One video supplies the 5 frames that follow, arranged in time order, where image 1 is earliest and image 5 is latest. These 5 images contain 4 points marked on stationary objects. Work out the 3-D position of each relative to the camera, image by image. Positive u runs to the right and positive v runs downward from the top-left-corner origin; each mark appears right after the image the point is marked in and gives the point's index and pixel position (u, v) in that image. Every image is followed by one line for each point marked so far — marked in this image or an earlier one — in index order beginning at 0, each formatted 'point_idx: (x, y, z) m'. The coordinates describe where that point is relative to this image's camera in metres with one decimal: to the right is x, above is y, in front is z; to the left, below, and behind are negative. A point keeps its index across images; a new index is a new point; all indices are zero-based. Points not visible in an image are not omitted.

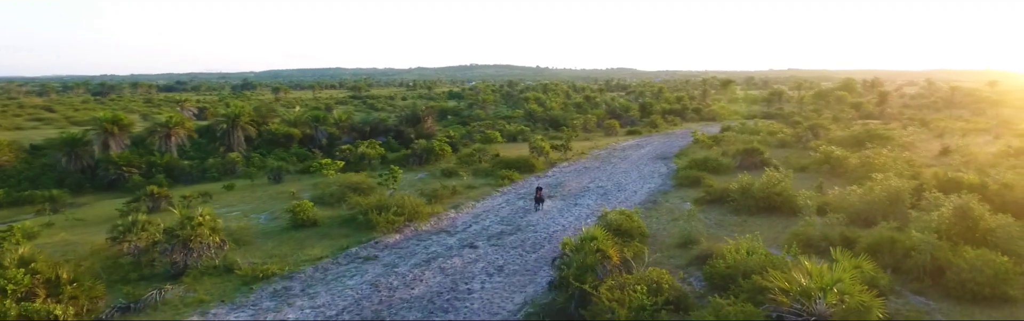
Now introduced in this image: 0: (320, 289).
0: (-4.7, -3.2, +15.4) m
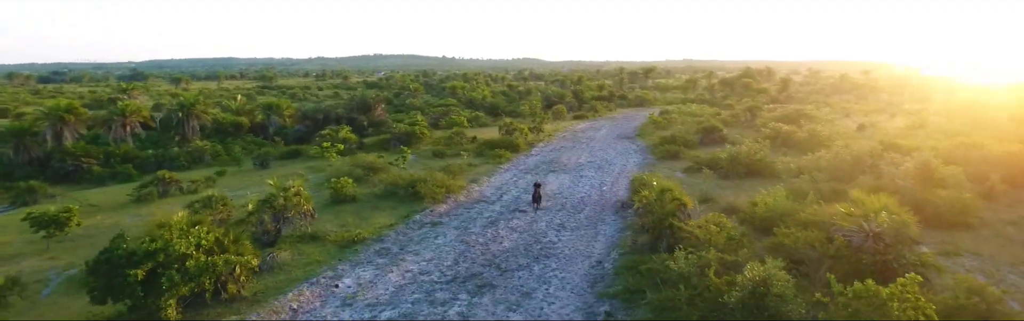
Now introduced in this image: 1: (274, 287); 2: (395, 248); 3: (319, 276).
0: (-2.7, -2.4, +17.4) m
1: (-5.3, -2.8, +13.8) m
2: (-3.2, -2.4, +17.2) m
3: (-4.6, -2.7, +14.7) m
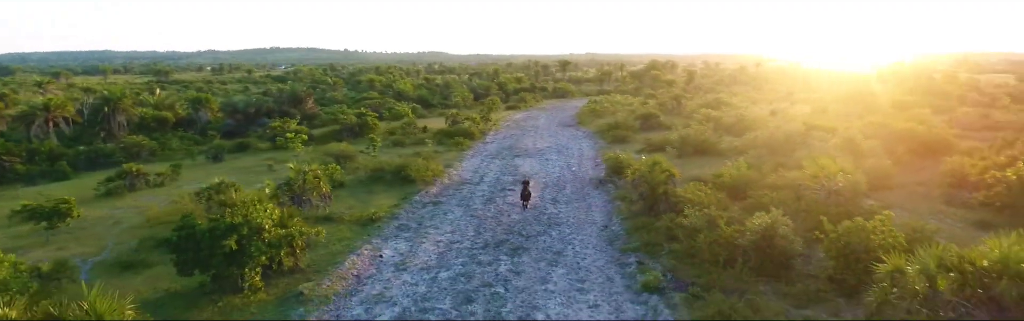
0: (-2.4, -1.9, +18.8) m
1: (-4.5, -2.4, +14.9) m
2: (-3.0, -1.9, +18.6) m
3: (-3.9, -2.3, +15.9) m
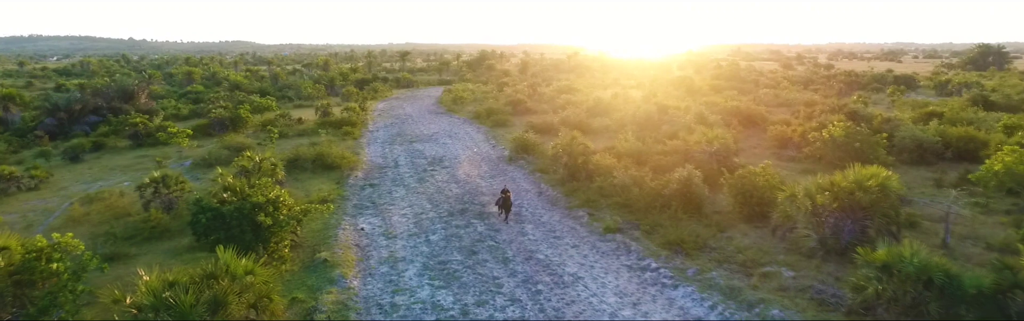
0: (-4.3, -1.3, +20.7) m
1: (-5.2, -2.0, +16.3) m
2: (-4.8, -1.4, +20.3) m
3: (-4.9, -1.8, +17.5) m
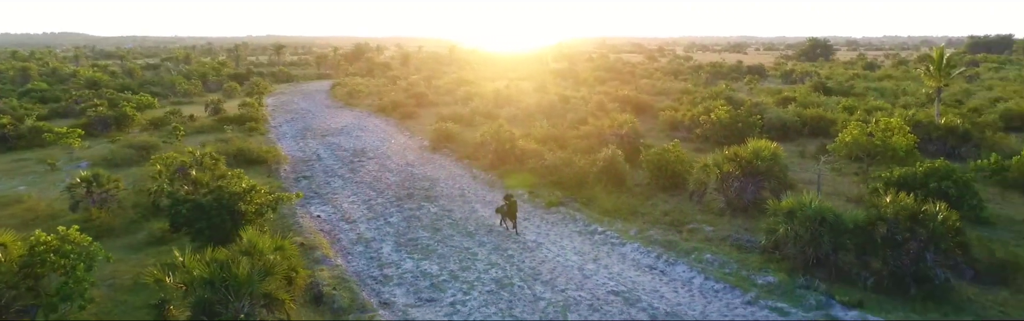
0: (-6.5, -1.0, +21.4) m
1: (-6.5, -1.7, +17.0) m
2: (-6.9, -1.1, +20.9) m
3: (-6.4, -1.6, +18.1) m
